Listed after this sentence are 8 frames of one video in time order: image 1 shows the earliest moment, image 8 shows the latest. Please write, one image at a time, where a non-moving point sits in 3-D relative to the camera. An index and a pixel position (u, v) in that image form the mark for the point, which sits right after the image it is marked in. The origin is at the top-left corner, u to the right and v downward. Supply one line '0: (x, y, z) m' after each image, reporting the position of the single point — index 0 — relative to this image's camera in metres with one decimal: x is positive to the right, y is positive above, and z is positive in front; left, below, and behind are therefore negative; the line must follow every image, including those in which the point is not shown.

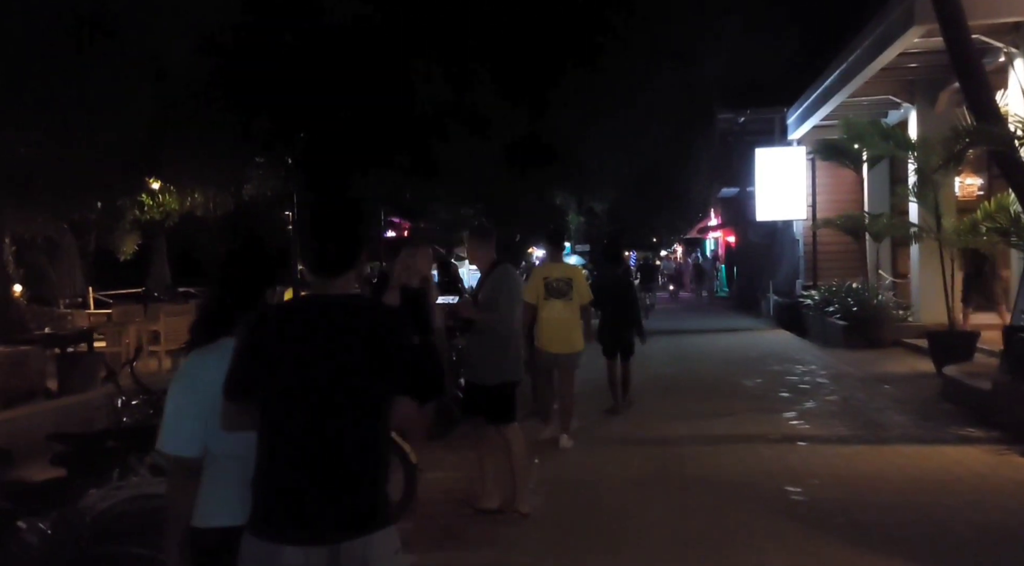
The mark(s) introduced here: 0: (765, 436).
0: (+2.4, -1.5, +9.1) m
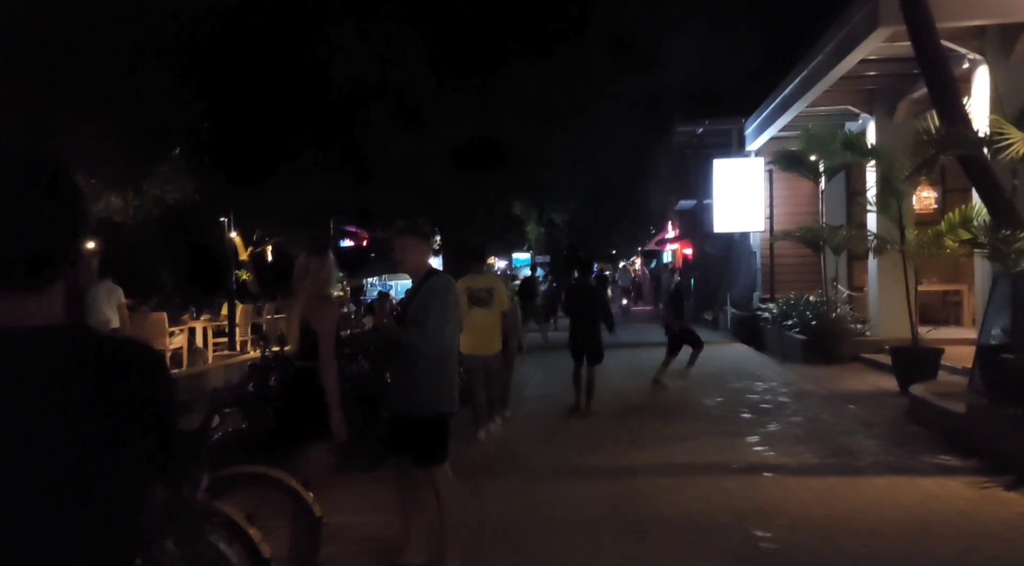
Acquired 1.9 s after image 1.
0: (+1.9, -1.6, +8.4) m
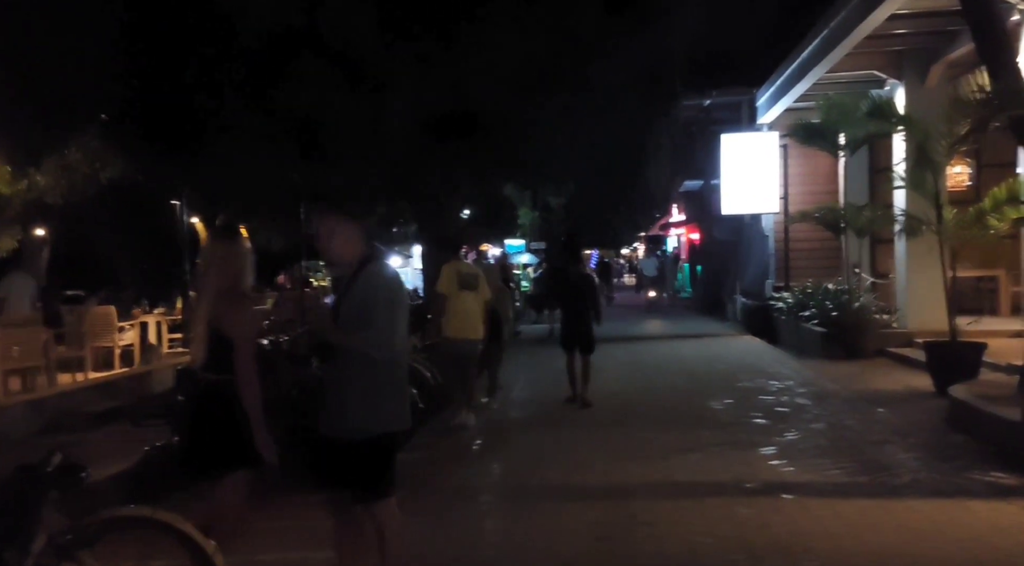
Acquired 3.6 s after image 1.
0: (+1.6, -1.5, +7.0) m
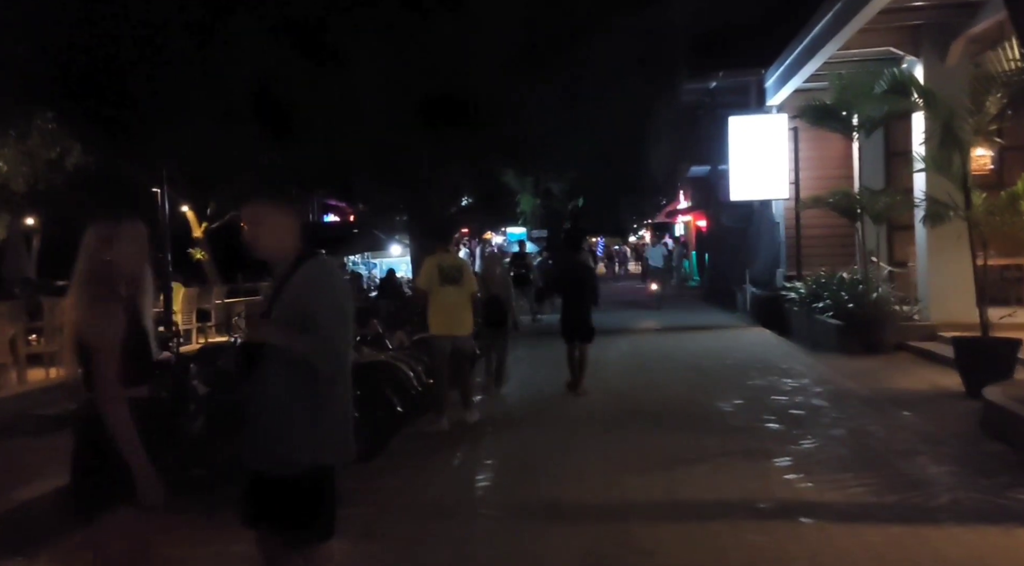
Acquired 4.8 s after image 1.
0: (+1.5, -1.4, +6.2) m
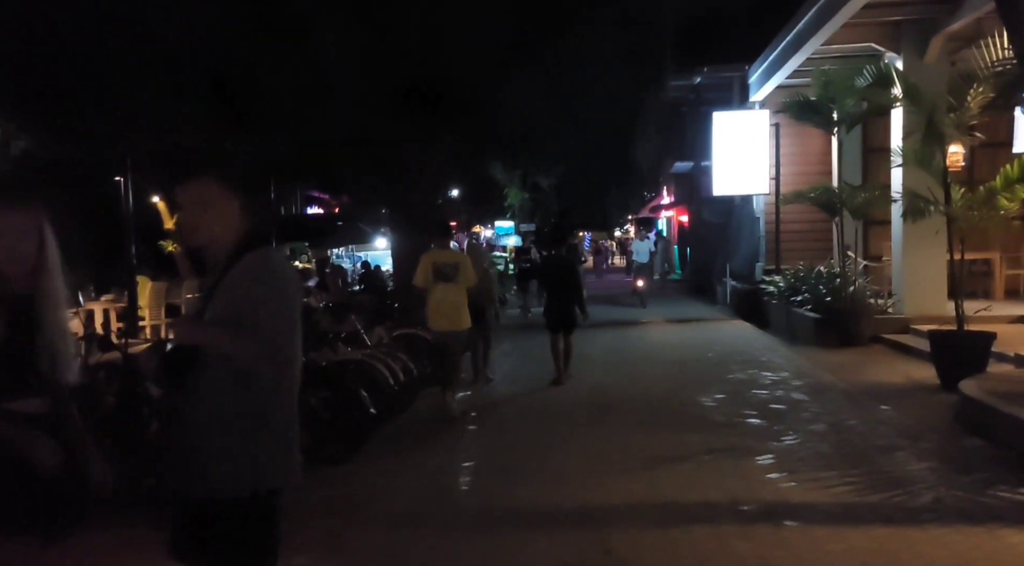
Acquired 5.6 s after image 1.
0: (+1.4, -1.4, +6.2) m
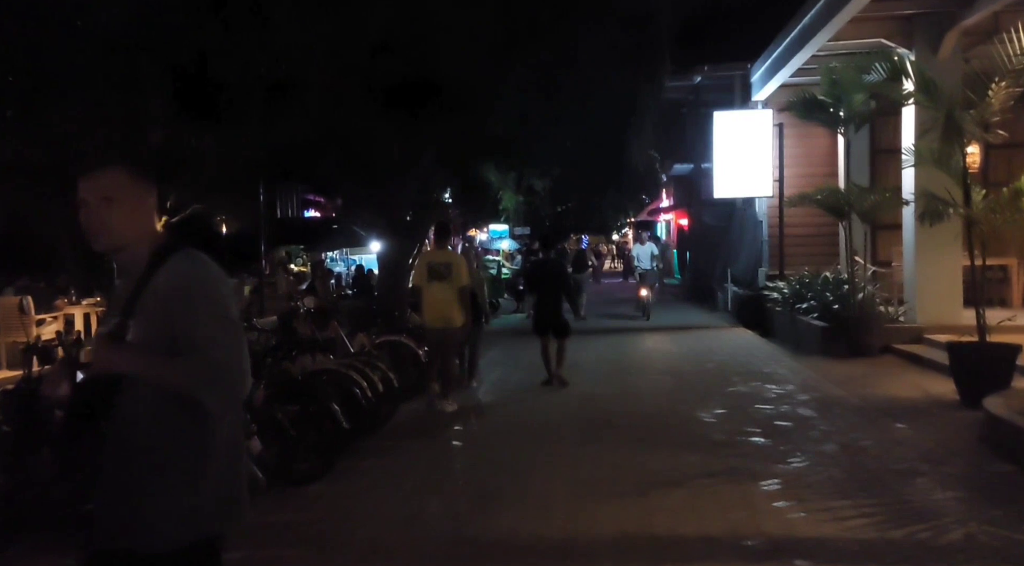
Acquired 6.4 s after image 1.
0: (+1.3, -1.5, +5.5) m
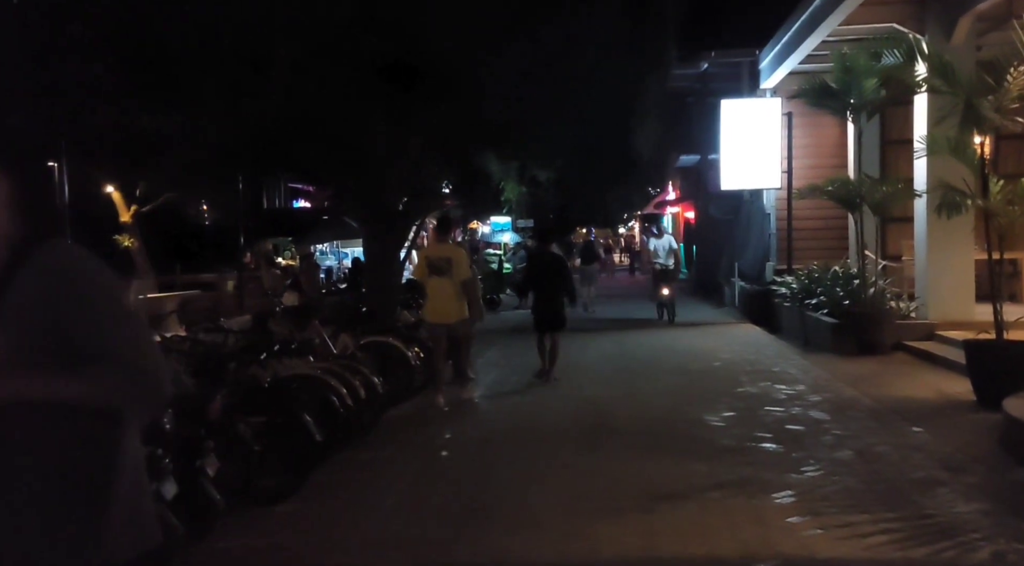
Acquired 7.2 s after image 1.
0: (+1.2, -1.5, +5.2) m
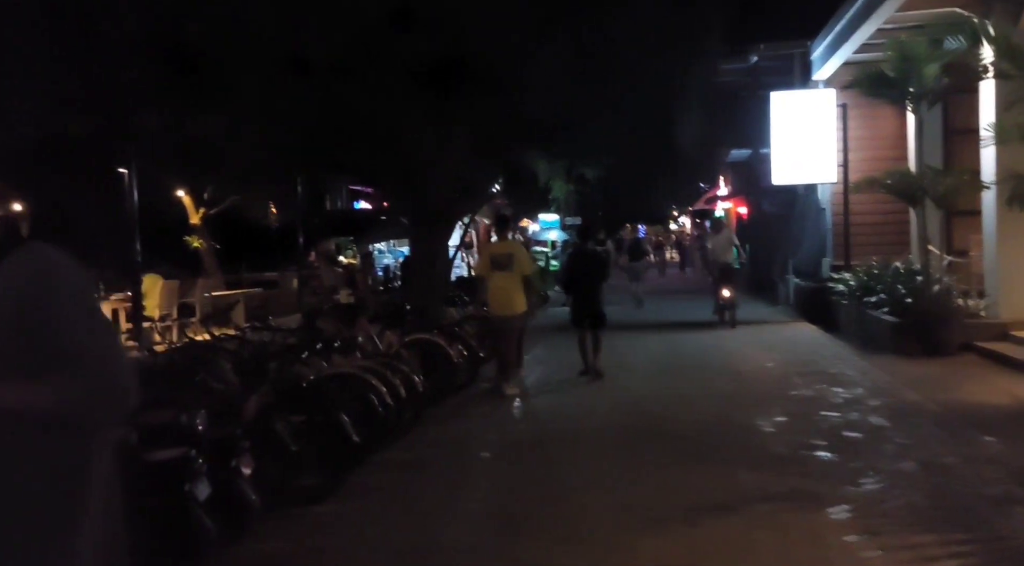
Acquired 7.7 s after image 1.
0: (+1.4, -1.5, +4.7) m
